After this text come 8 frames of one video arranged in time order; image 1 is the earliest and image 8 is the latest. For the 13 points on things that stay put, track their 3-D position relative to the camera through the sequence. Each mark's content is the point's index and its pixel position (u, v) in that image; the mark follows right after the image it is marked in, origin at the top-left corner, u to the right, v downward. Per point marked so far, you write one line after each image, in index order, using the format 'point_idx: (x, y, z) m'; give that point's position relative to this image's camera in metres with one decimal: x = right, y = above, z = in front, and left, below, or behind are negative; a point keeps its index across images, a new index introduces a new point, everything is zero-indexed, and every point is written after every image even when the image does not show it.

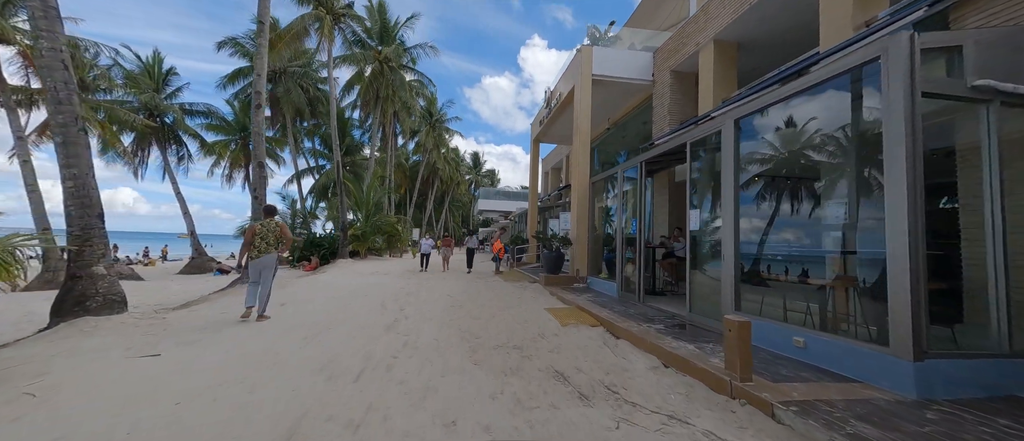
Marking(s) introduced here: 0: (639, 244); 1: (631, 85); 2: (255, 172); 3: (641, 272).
0: (+2.7, -0.5, +7.4) m
1: (+3.7, +4.2, +10.9) m
2: (-6.6, +1.2, +8.8) m
3: (+2.7, -1.1, +7.3) m
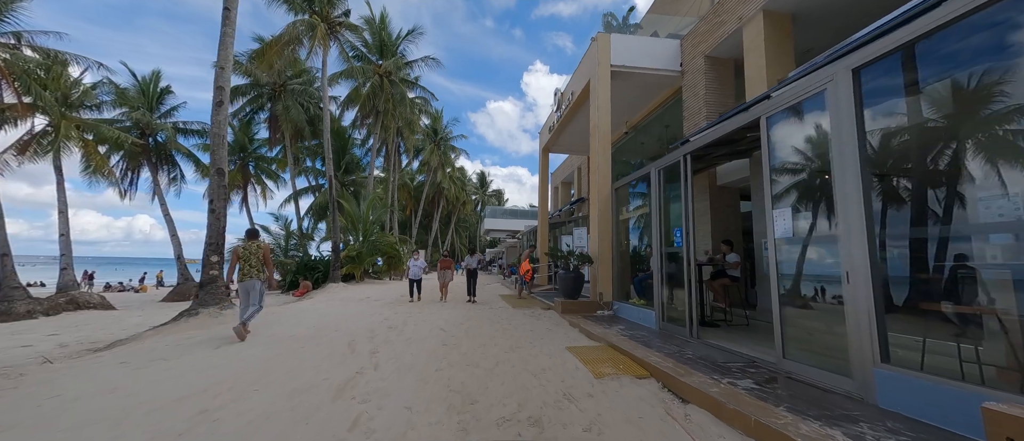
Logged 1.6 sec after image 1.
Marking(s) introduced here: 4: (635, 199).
0: (+2.9, -0.7, +5.7) m
1: (+3.9, +3.9, +9.4) m
2: (-6.4, +0.8, +7.4) m
3: (+2.9, -1.3, +5.6) m
4: (+2.9, +0.5, +7.7) m
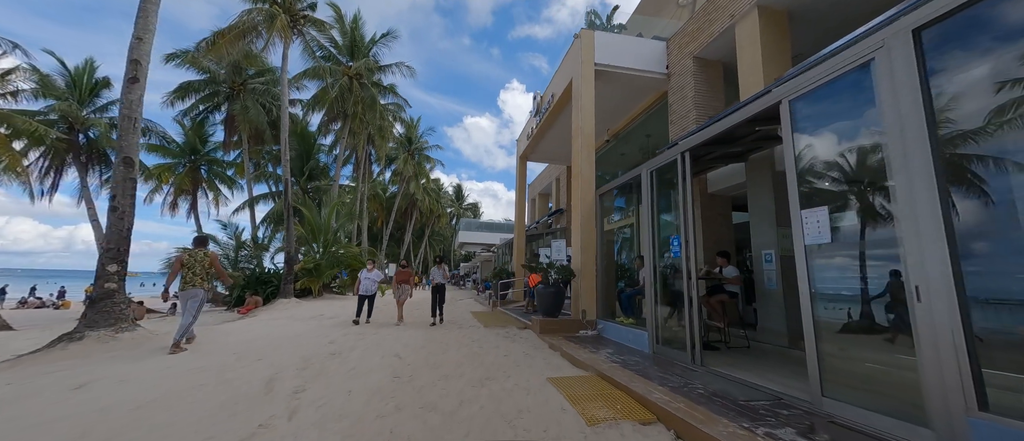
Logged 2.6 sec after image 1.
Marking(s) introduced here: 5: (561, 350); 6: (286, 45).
0: (+2.5, -0.8, +5.0) m
1: (+3.3, +3.6, +8.9) m
2: (-6.9, +0.8, +6.1) m
3: (+2.5, -1.3, +4.8) m
4: (+2.4, +0.3, +7.0) m
5: (+0.8, -2.2, +5.9) m
6: (-9.7, +7.5, +14.8) m
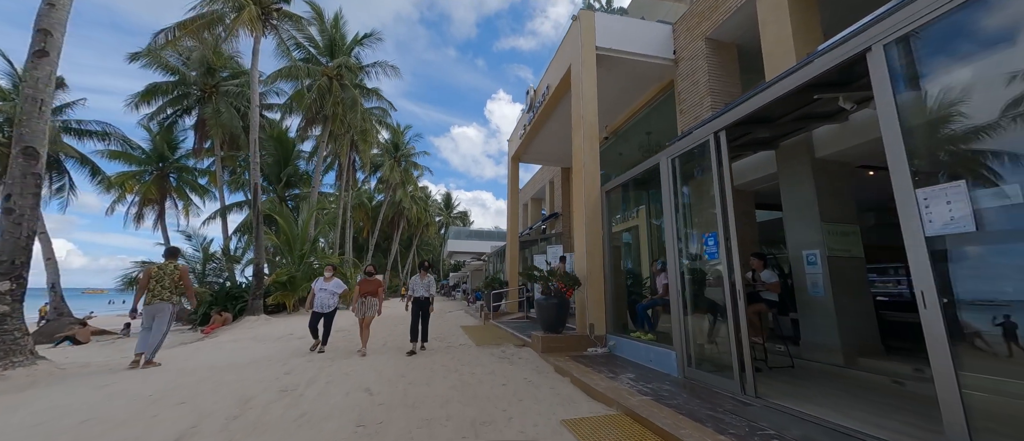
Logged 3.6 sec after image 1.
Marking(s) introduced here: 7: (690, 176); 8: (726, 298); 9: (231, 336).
0: (+2.5, -0.7, +4.0) m
1: (+3.1, +3.6, +8.1) m
2: (-6.9, +0.7, +4.9) m
3: (+2.5, -1.3, +3.8) m
4: (+2.3, +0.3, +6.1) m
5: (+0.8, -2.2, +4.8) m
6: (-10.1, +7.1, +13.7) m
7: (+2.5, +0.6, +4.8) m
8: (+2.5, -0.9, +4.0) m
9: (-8.1, -3.3, +10.0) m
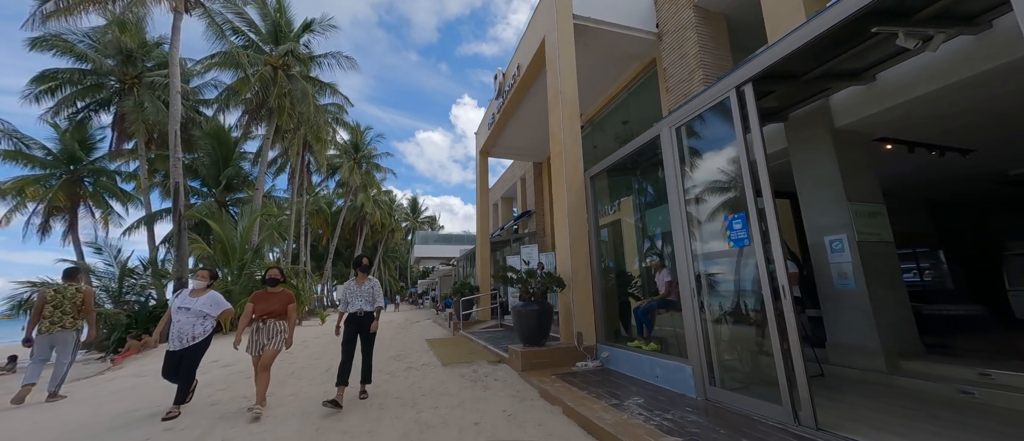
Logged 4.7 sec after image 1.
0: (+2.2, -0.5, +3.1) m
1: (+2.4, +3.8, +7.3) m
2: (-7.2, +0.7, +3.2) m
3: (+2.3, -1.0, +2.9) m
4: (+1.8, +0.5, +5.2) m
5: (+0.5, -2.0, +3.8) m
6: (-11.3, +6.9, +11.7) m
7: (+2.1, +0.8, +3.9) m
8: (+2.2, -0.7, +3.1) m
9: (-8.7, -3.4, +8.2) m
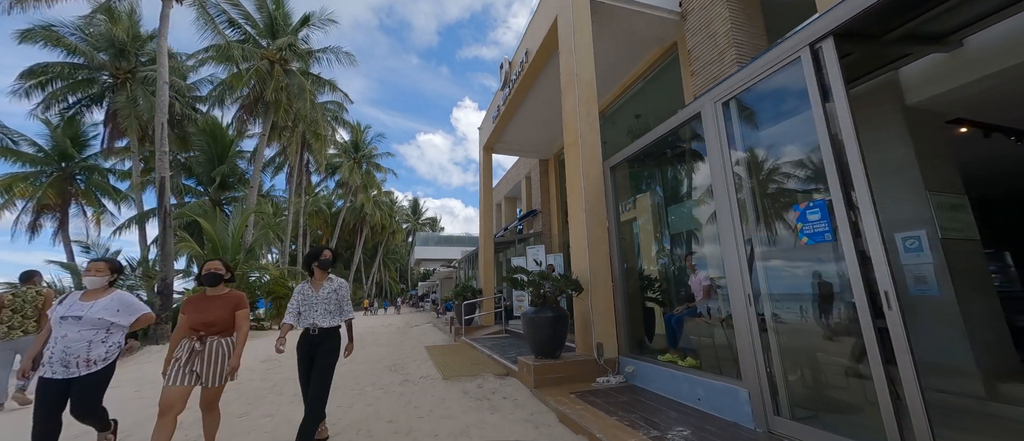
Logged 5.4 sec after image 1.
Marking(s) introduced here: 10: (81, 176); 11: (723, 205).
0: (+2.4, -0.4, +2.5) m
1: (+2.6, +3.8, +6.6) m
2: (-7.1, +0.8, +2.6) m
3: (+2.4, -1.0, +2.3) m
4: (+2.0, +0.5, +4.5) m
5: (+0.7, -1.9, +3.1) m
6: (-11.1, +7.0, +11.2) m
7: (+2.3, +0.9, +3.3) m
8: (+2.4, -0.6, +2.5) m
9: (-8.6, -3.4, +7.5) m
10: (-24.4, +2.5, +19.7) m
11: (+2.1, +0.2, +3.5) m
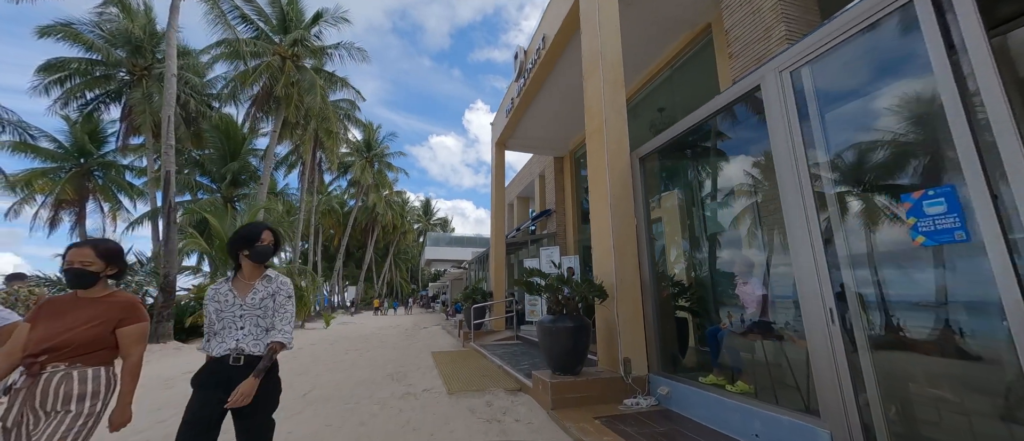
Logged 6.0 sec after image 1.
0: (+2.5, -0.4, +1.8) m
1: (+2.9, +3.8, +6.0) m
2: (-7.0, +1.0, +2.2) m
3: (+2.5, -0.9, +1.6) m
4: (+2.2, +0.6, +3.9) m
5: (+0.8, -1.9, +2.5) m
6: (-10.6, +7.2, +11.0) m
7: (+2.4, +0.9, +2.6) m
8: (+2.5, -0.6, +1.8) m
9: (-8.4, -3.2, +7.2) m
10: (-23.7, +2.8, +20.0) m
11: (+2.3, +0.2, +2.9) m
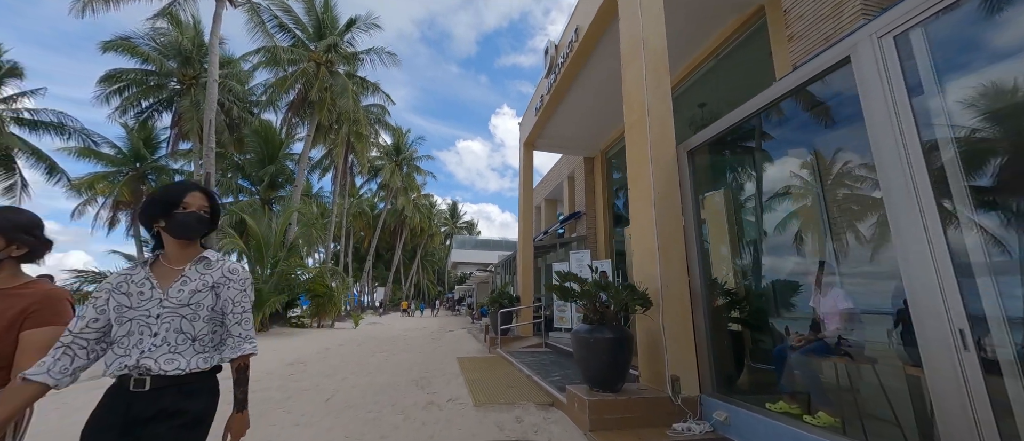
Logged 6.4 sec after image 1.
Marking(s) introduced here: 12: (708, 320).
0: (+2.7, -0.3, +1.3) m
1: (+3.4, +3.8, +5.5) m
2: (-6.7, +1.1, +2.4) m
3: (+2.7, -0.9, +1.0) m
4: (+2.5, +0.6, +3.3) m
5: (+1.0, -1.8, +2.1) m
6: (-9.7, +7.2, +11.5) m
7: (+2.7, +0.9, +2.1) m
8: (+2.7, -0.5, +1.3) m
9: (-7.8, -3.2, +7.4) m
10: (-22.1, +2.8, +21.3) m
11: (+2.5, +0.2, +2.4) m
12: (+2.1, -1.1, +3.9) m
